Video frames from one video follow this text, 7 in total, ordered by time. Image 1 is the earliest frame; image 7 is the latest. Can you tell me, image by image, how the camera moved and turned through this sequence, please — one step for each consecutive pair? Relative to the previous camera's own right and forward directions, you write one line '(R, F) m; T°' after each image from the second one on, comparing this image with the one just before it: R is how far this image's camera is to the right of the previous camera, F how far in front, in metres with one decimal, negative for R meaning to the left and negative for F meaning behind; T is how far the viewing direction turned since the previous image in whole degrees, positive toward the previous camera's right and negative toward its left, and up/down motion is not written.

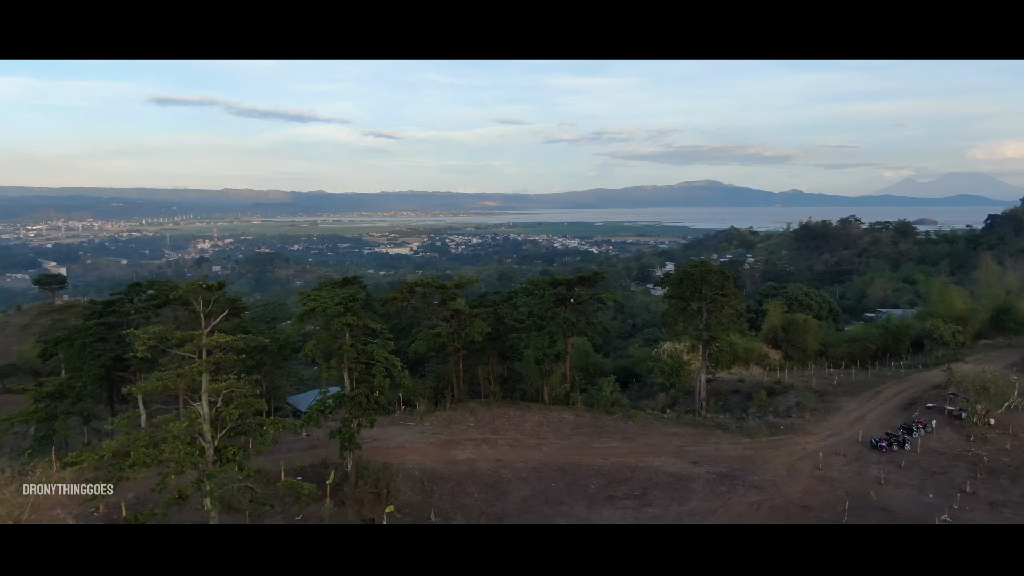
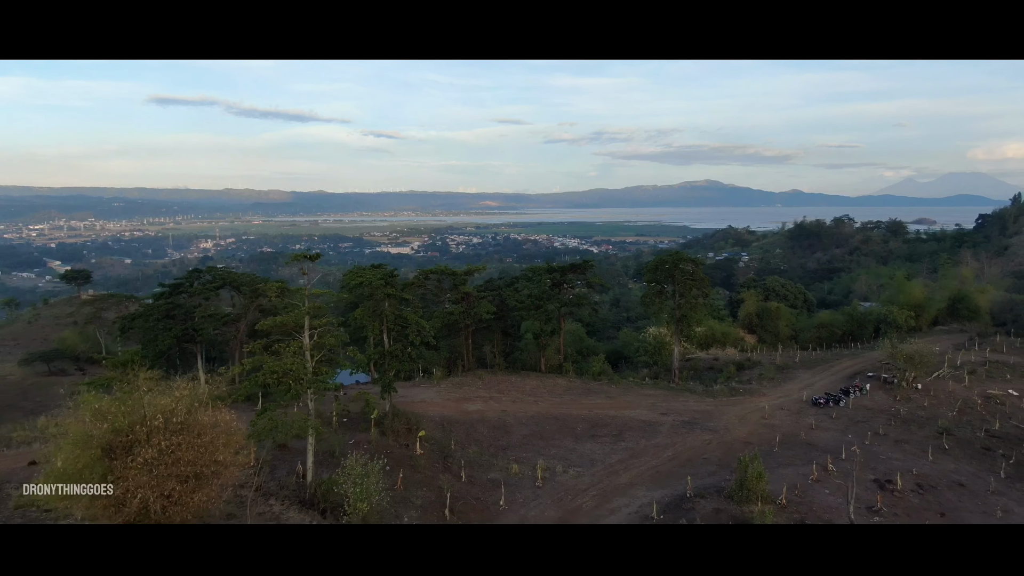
(-0.1, -2.9) m; 0°
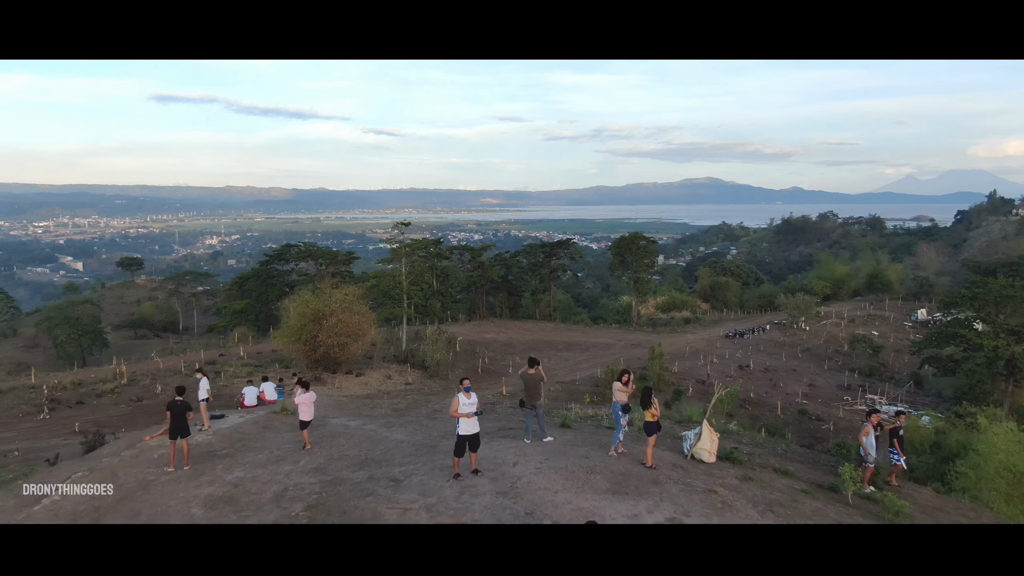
(-0.1, -7.4) m; 0°
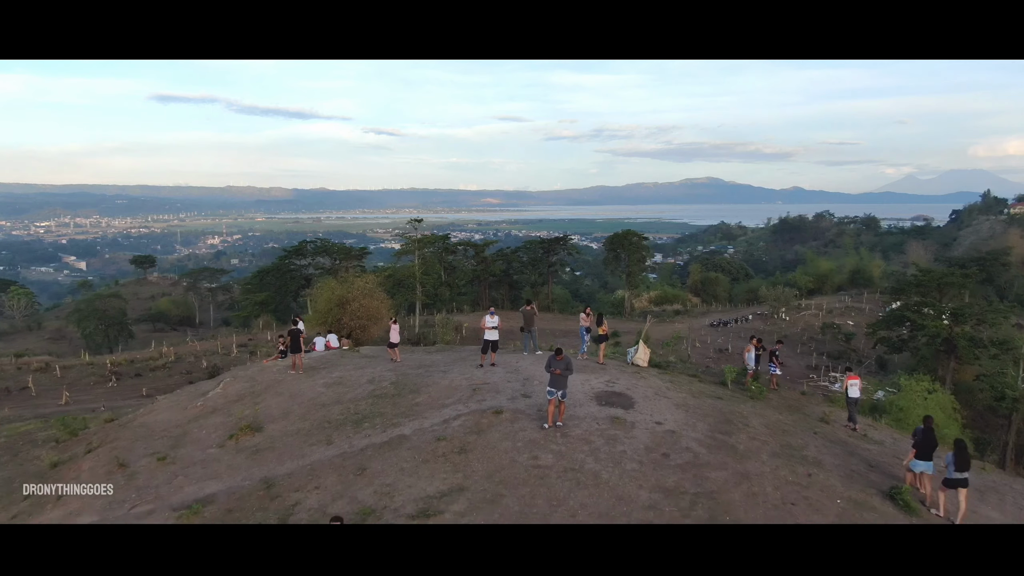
(0.0, -2.0) m; 0°
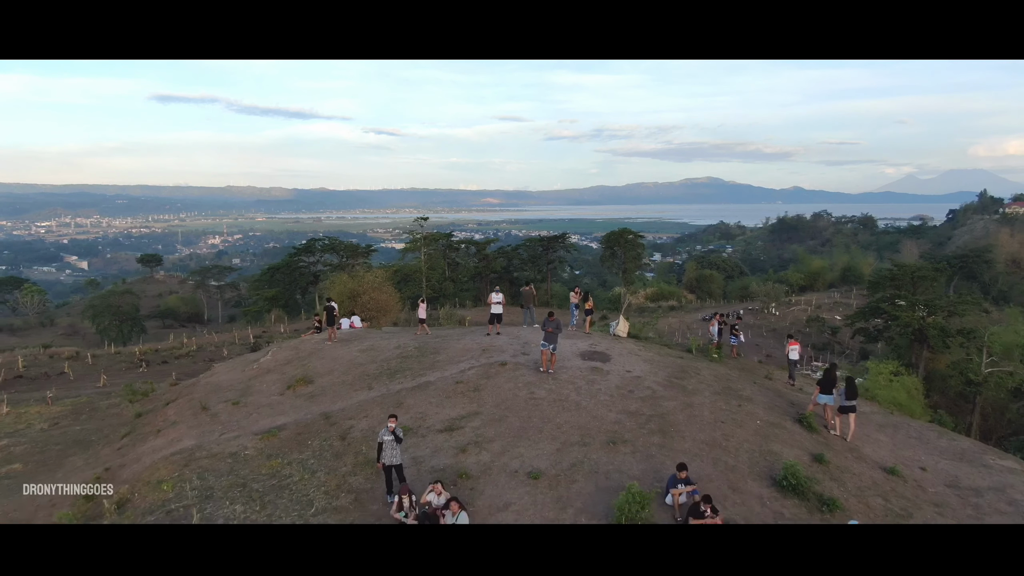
(0.0, -1.1) m; 0°
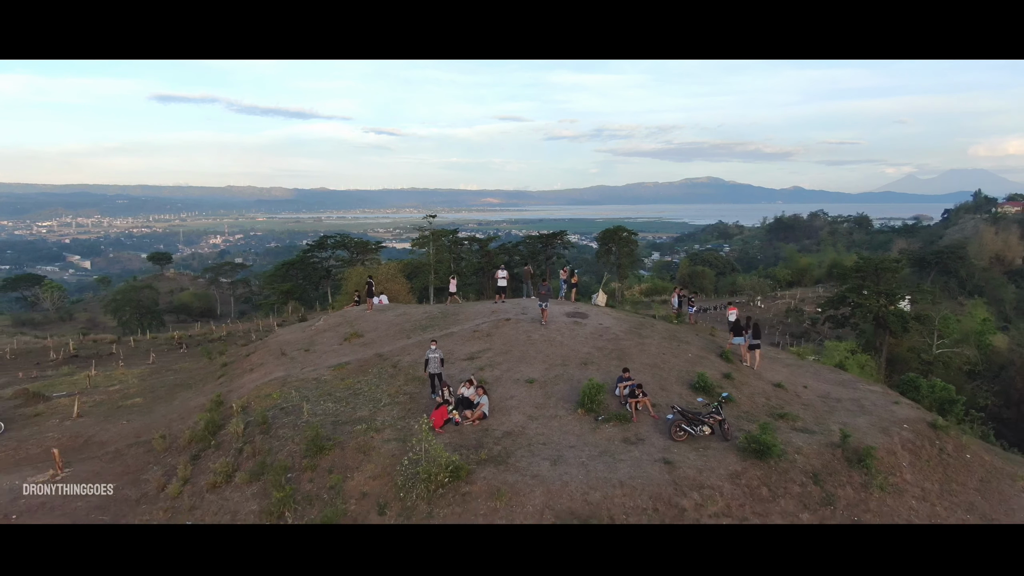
(0.0, -1.8) m; 0°
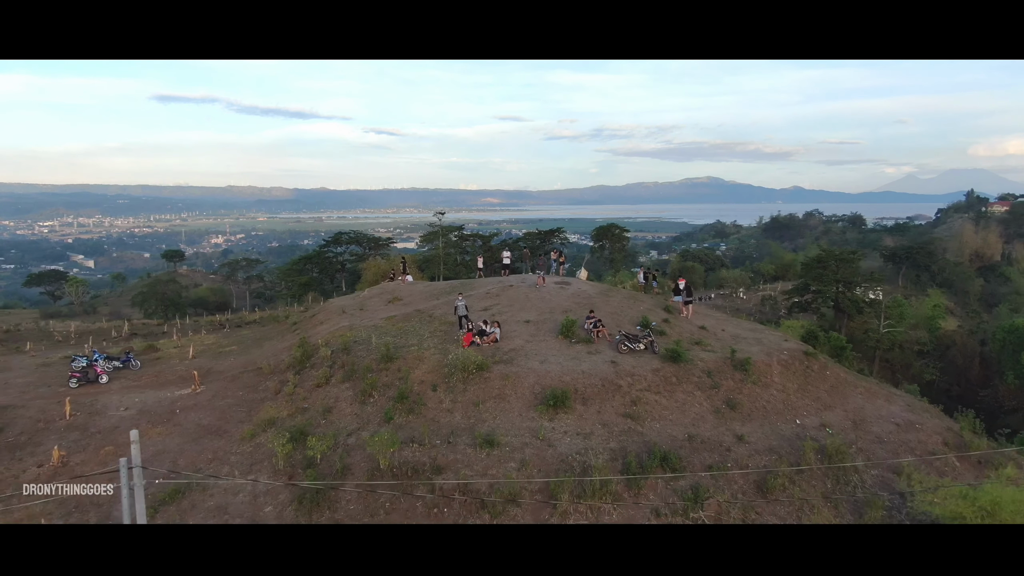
(0.0, -2.5) m; 0°
